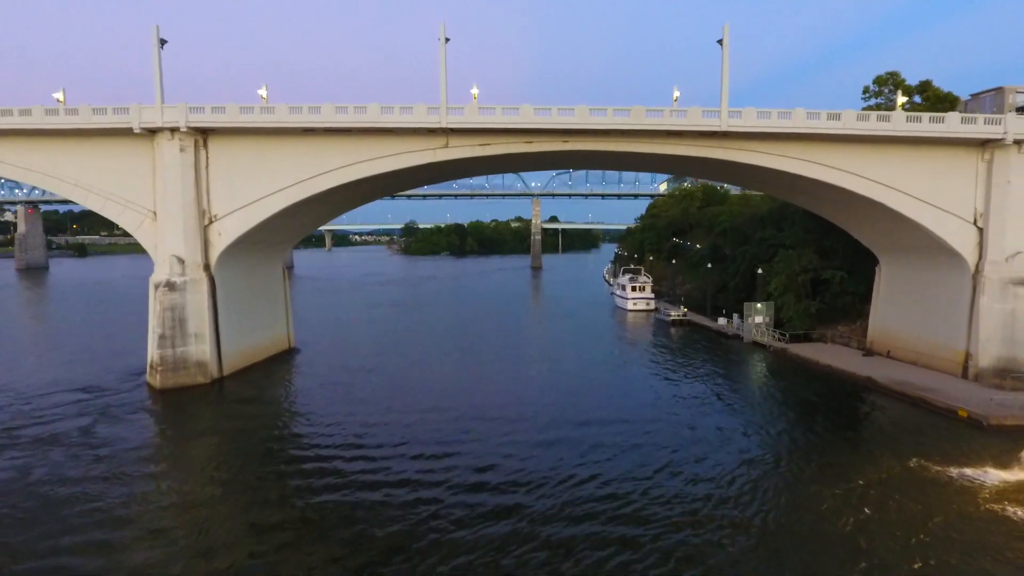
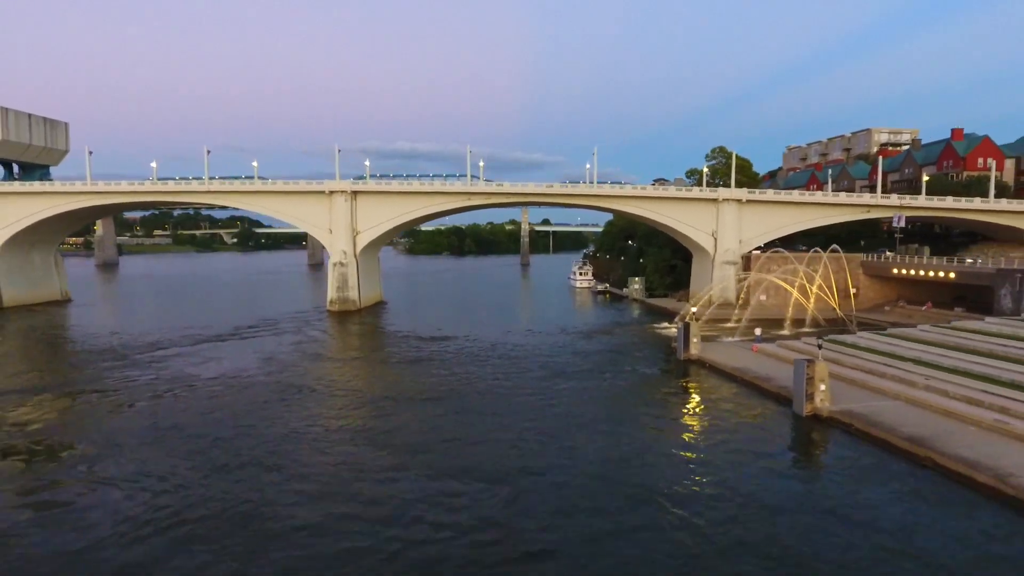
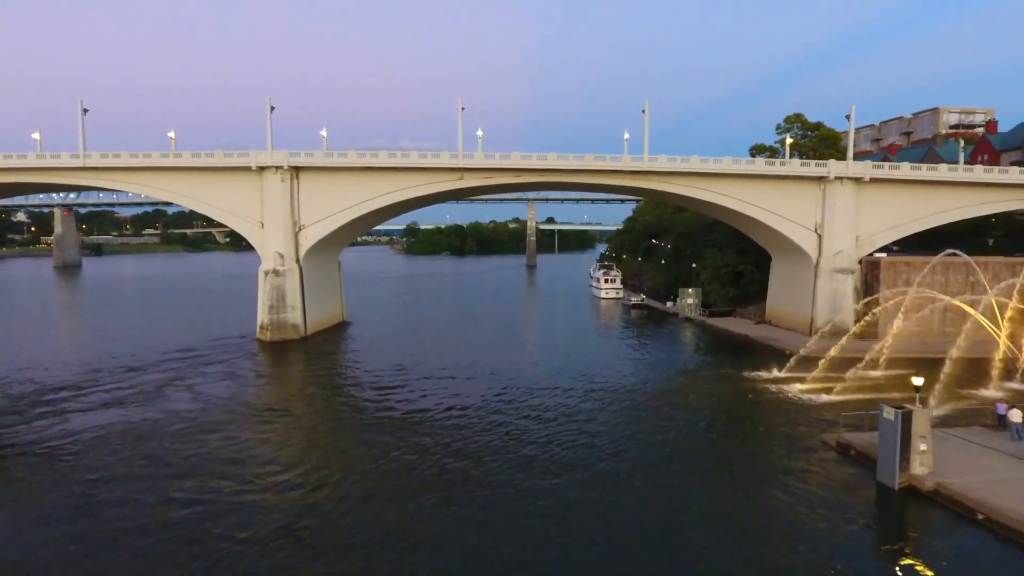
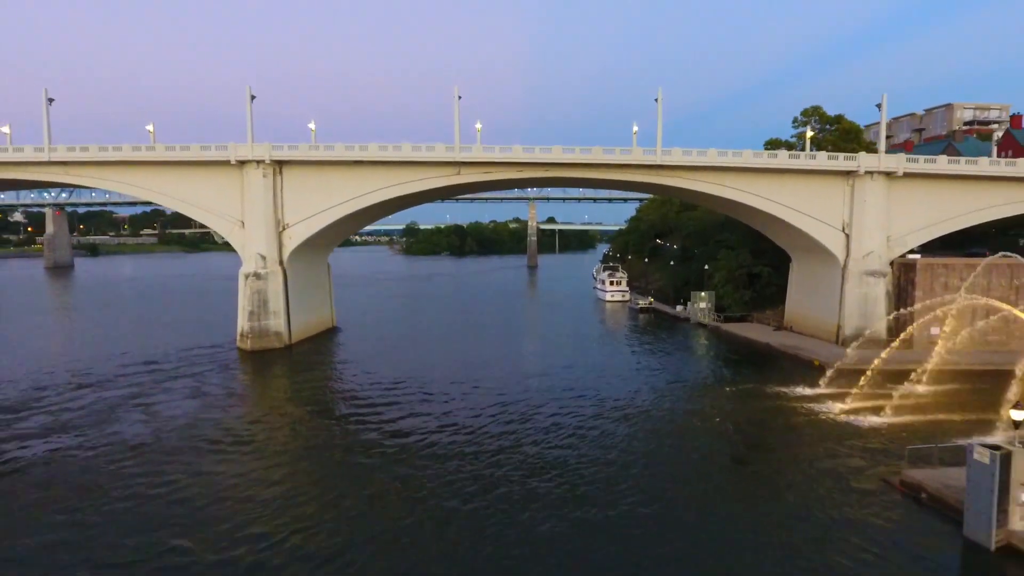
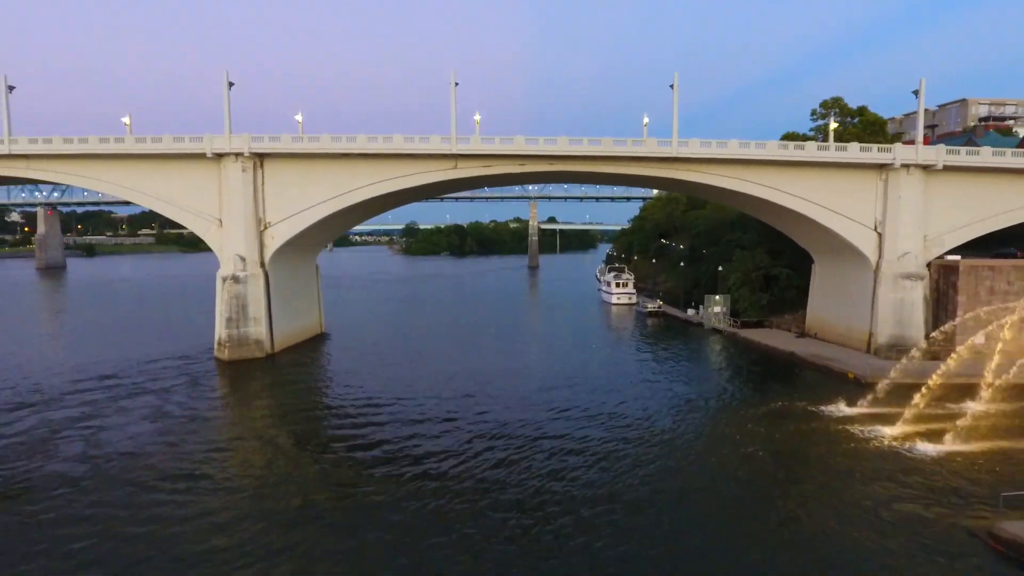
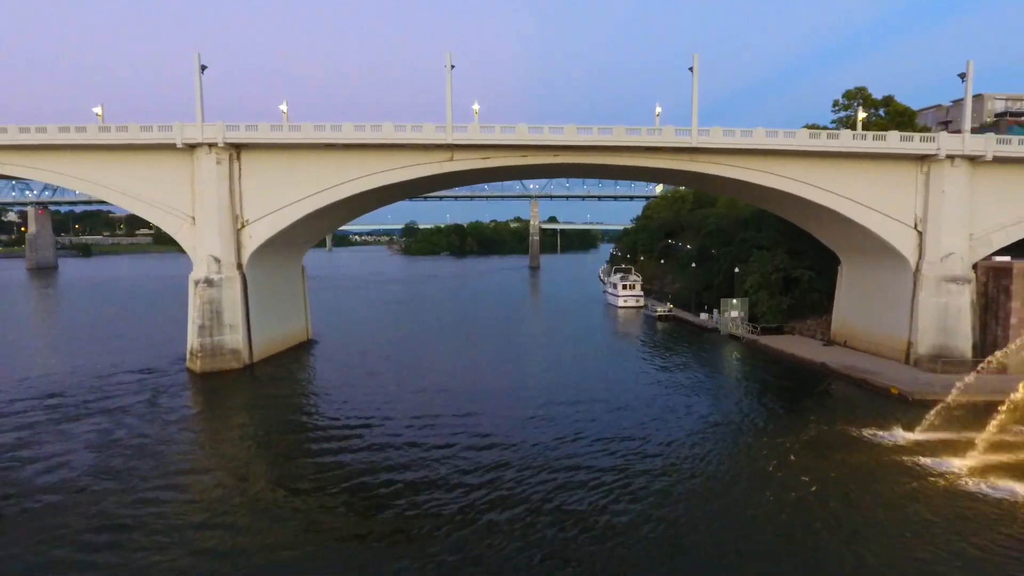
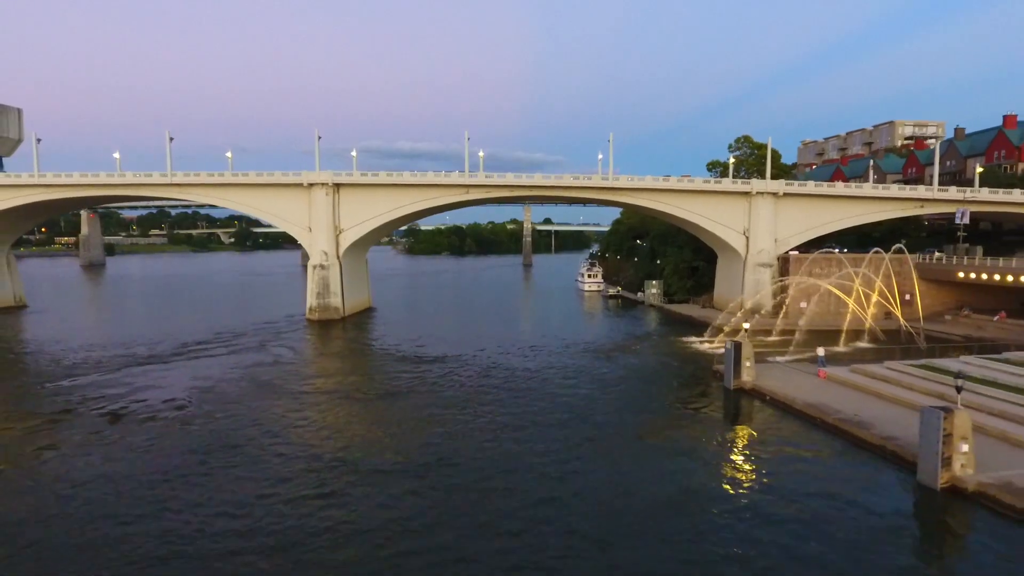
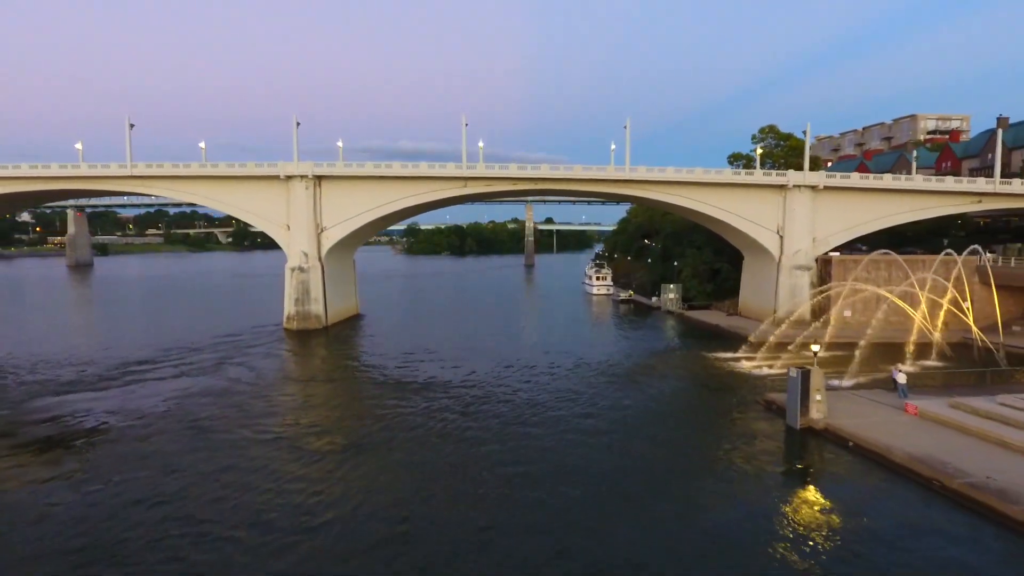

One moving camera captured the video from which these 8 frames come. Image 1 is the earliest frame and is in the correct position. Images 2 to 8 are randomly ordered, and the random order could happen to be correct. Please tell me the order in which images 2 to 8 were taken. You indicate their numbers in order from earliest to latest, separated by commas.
6, 5, 4, 3, 8, 7, 2
